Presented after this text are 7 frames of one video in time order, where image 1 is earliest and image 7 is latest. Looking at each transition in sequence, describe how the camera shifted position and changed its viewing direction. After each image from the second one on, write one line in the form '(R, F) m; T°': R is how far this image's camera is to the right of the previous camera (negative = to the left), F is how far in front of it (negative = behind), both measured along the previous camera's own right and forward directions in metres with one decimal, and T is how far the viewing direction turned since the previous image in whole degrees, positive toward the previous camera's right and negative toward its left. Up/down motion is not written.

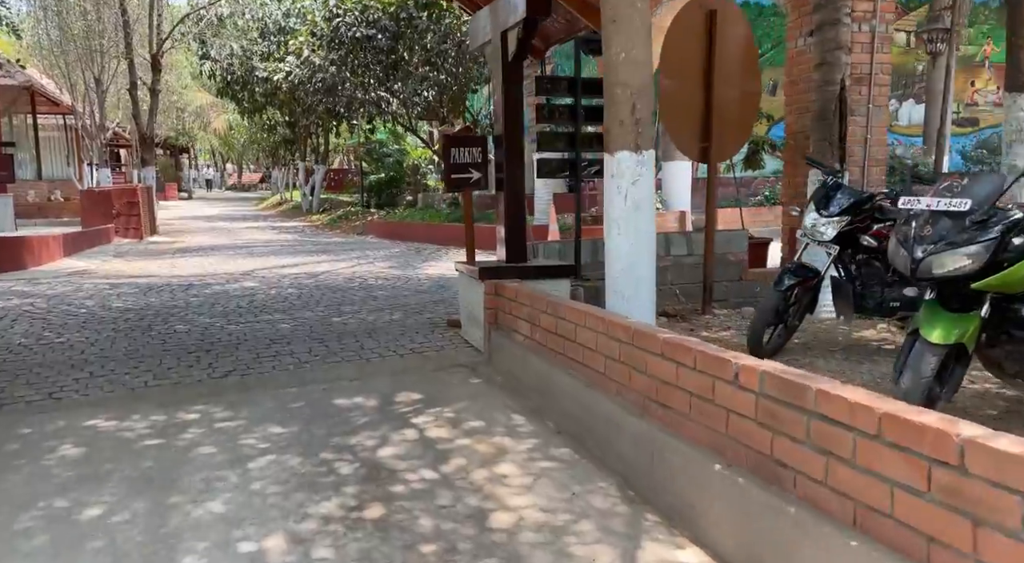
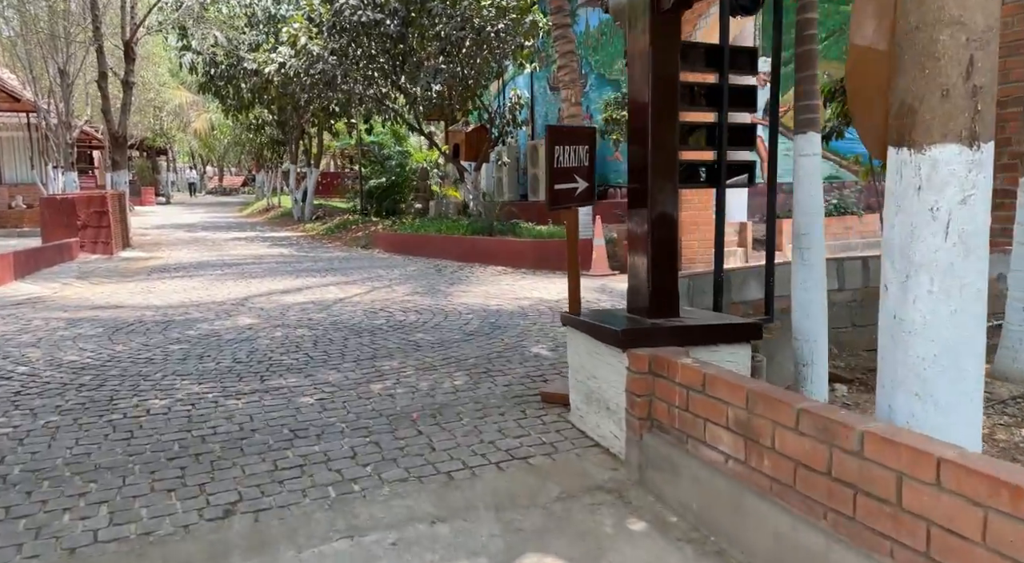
(-0.8, +1.9) m; +1°
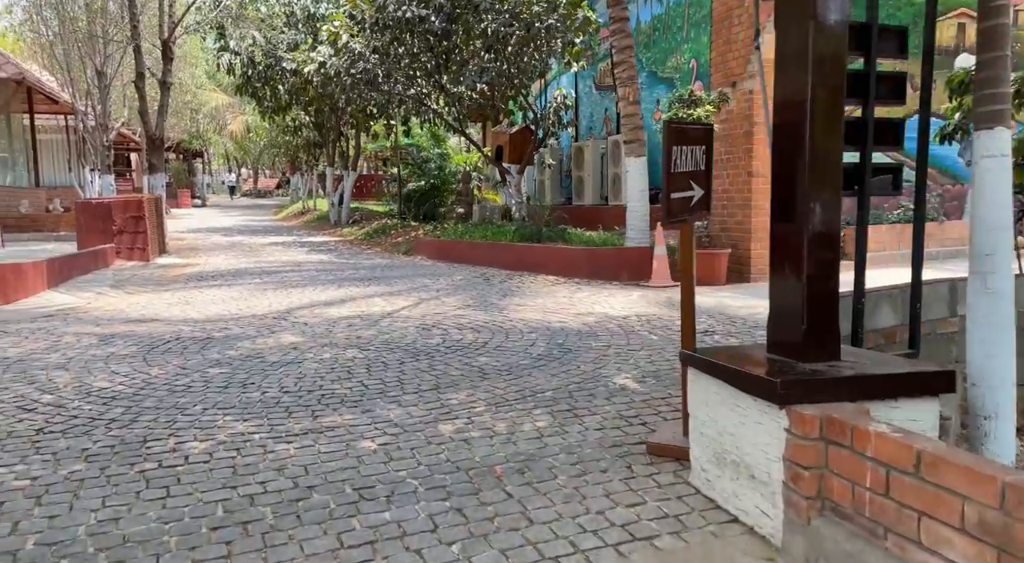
(-0.3, +0.7) m; -2°
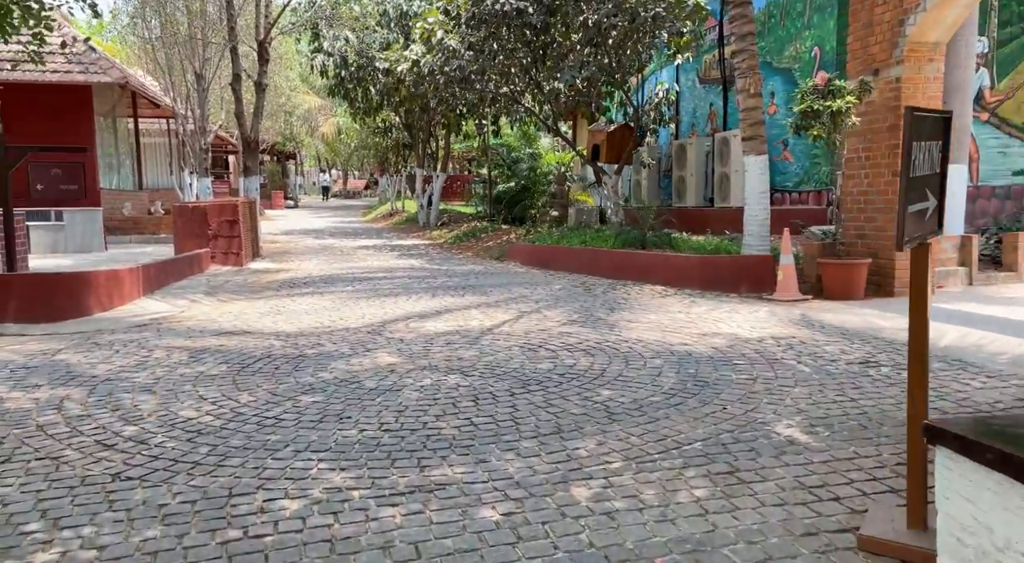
(-0.3, +0.7) m; -6°
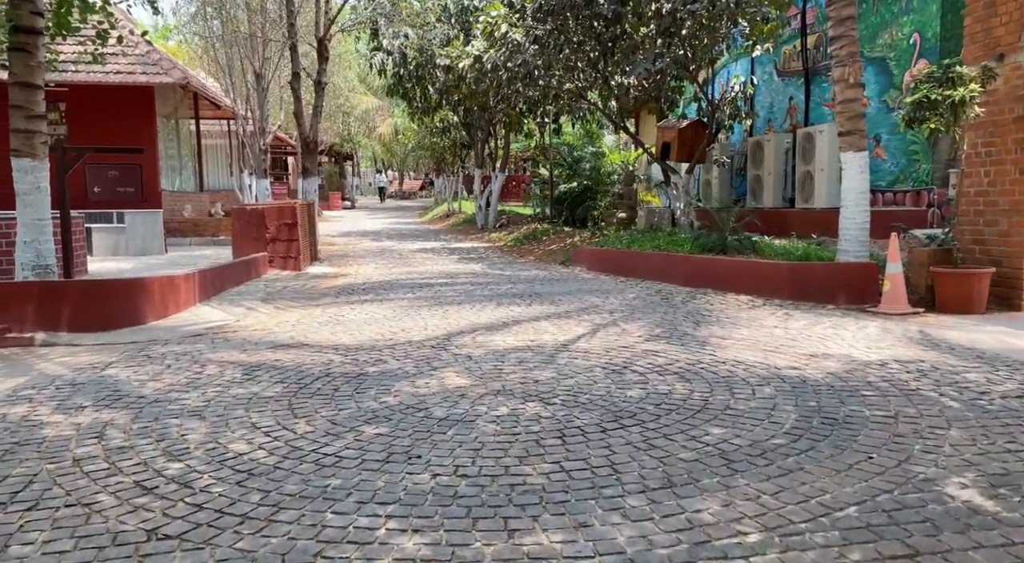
(-0.2, +0.7) m; -4°
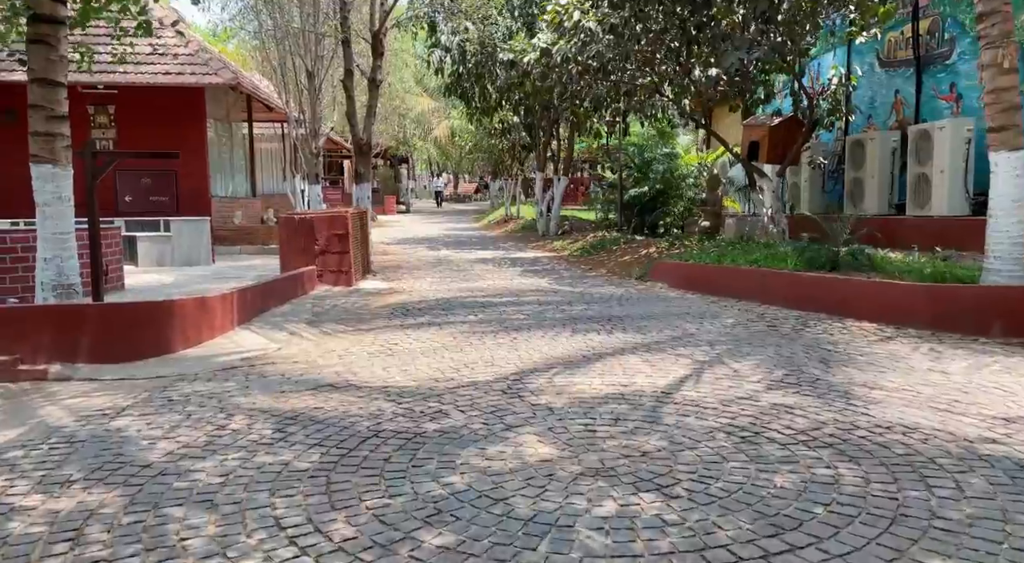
(-0.3, +1.3) m; -4°
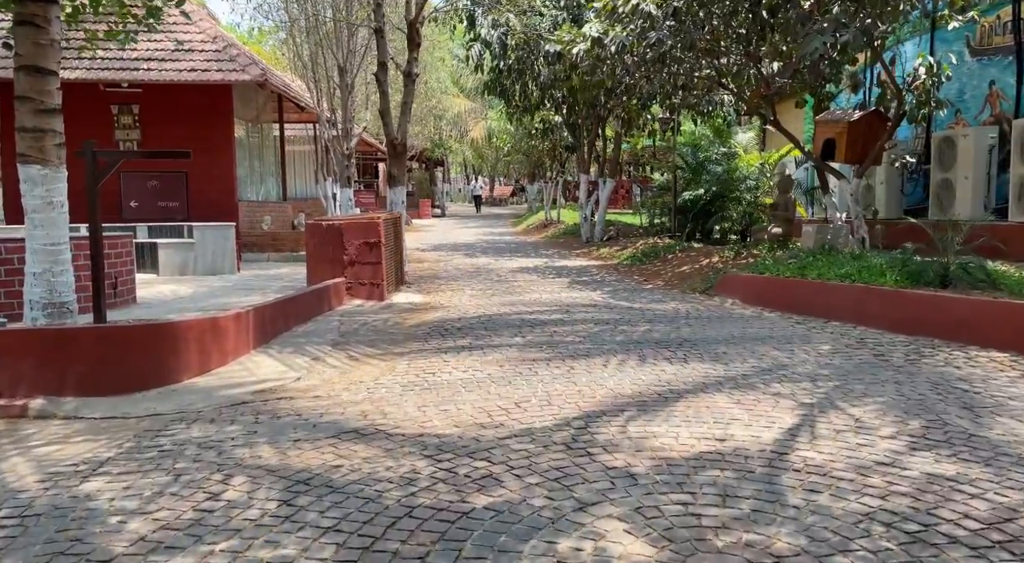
(-0.2, +1.2) m; -2°
